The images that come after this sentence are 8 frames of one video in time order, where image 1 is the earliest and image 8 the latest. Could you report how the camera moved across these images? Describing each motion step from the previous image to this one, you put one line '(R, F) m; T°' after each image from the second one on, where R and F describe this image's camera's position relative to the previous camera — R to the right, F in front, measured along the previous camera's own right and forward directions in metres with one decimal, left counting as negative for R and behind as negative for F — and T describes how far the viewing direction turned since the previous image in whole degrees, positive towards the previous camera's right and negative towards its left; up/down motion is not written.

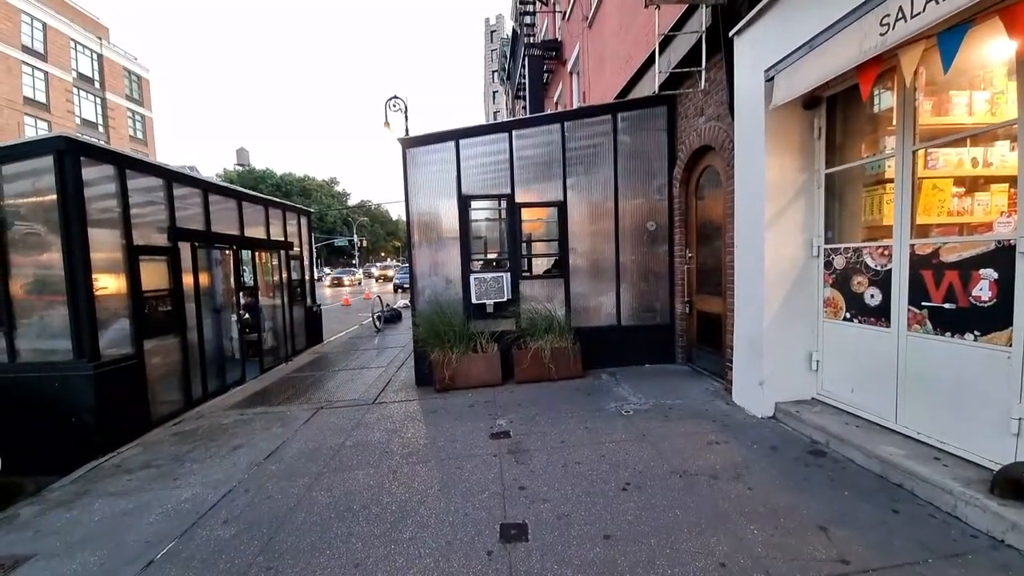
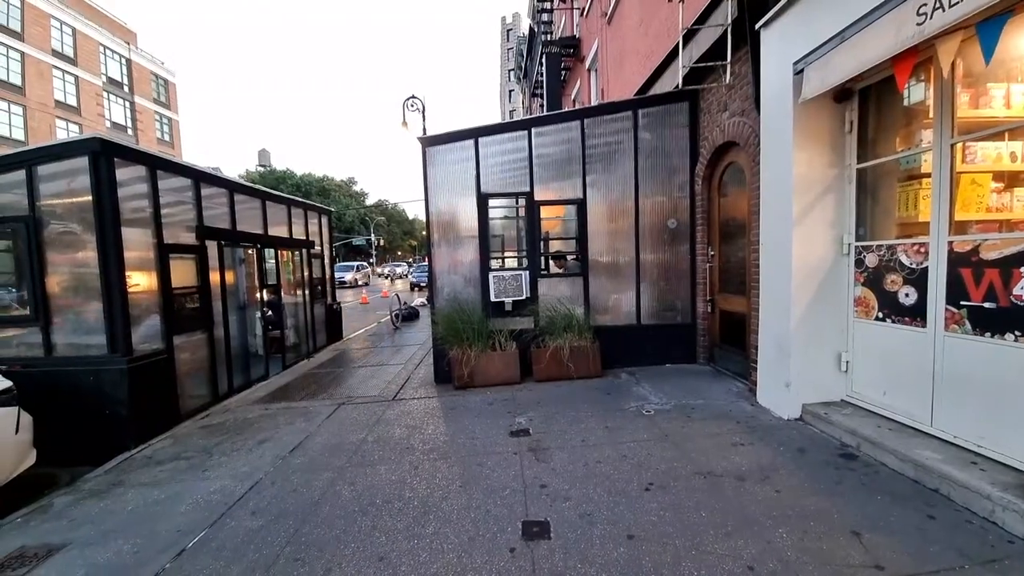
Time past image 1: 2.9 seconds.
(-0.1, 0.0) m; -2°
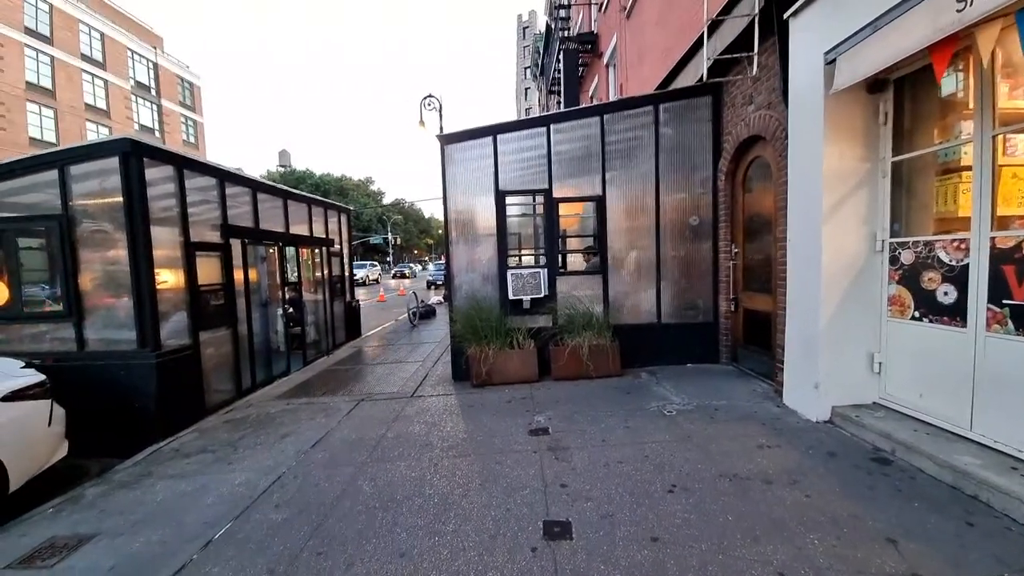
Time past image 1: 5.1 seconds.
(0.0, 0.0) m; -2°
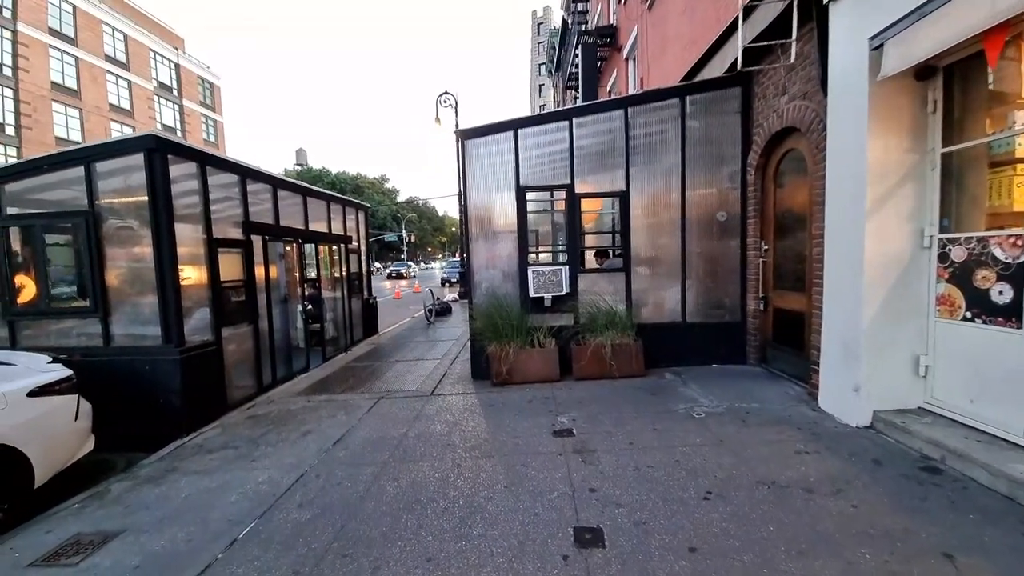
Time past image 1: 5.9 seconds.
(-0.1, +0.1) m; -2°
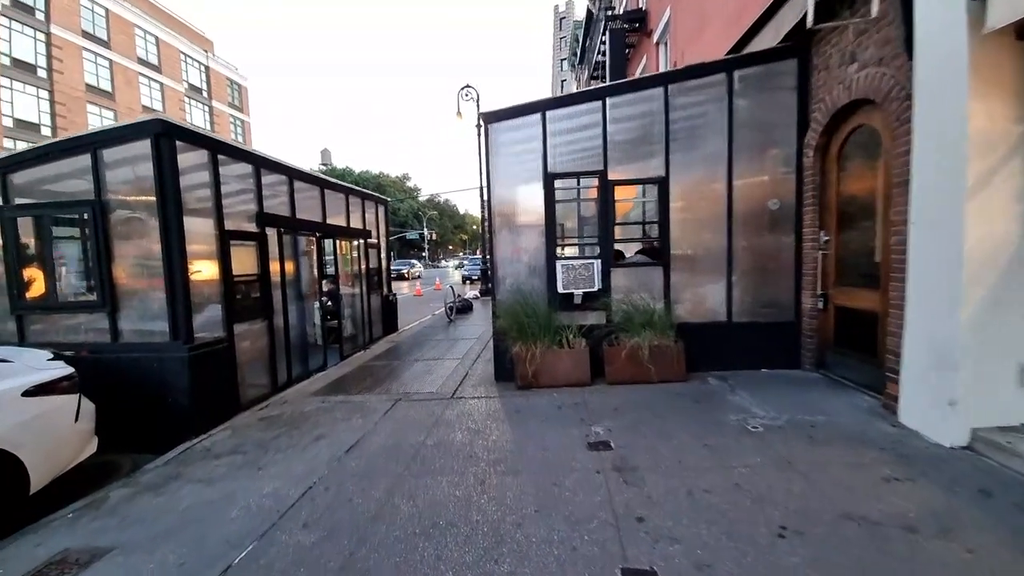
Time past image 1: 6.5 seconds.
(-0.1, +0.5) m; -3°
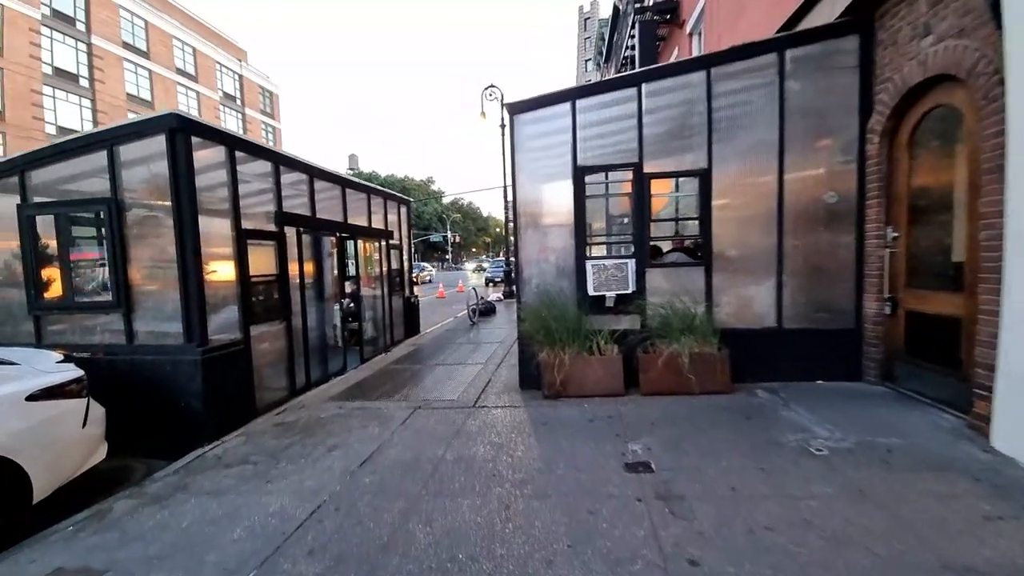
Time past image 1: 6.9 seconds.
(0.0, +0.4) m; -3°
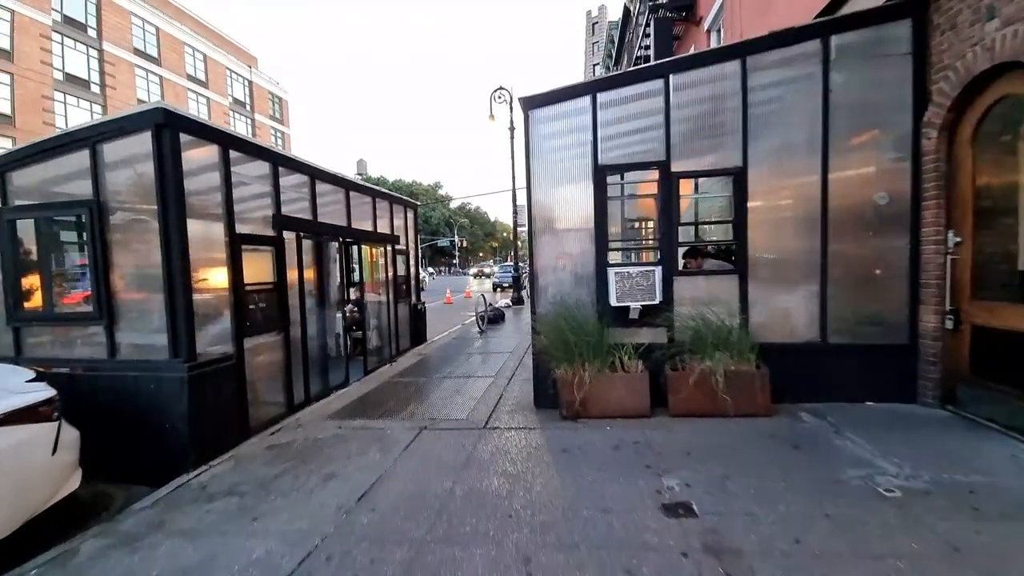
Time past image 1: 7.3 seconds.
(-0.1, +0.4) m; -1°
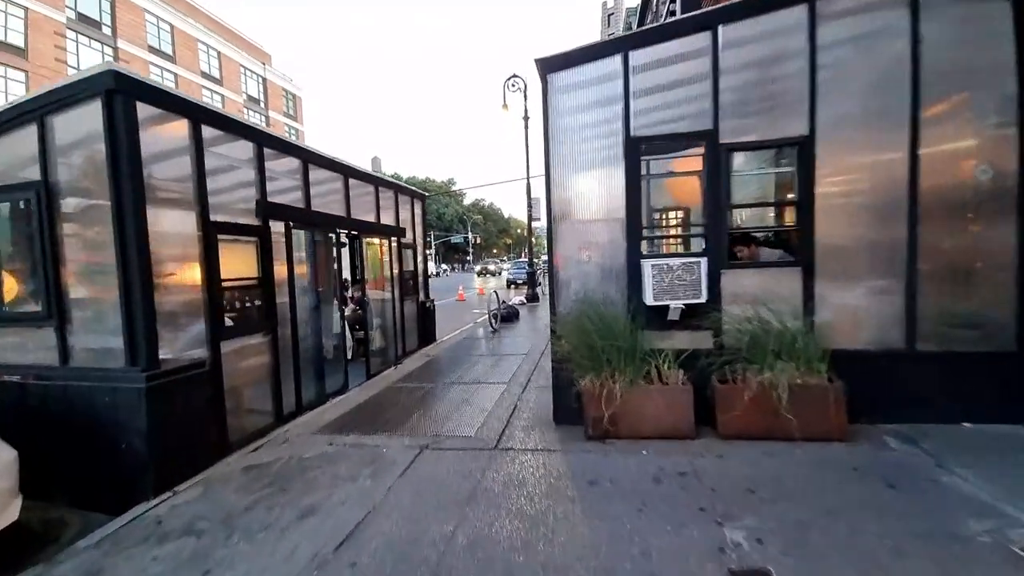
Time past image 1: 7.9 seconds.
(0.0, +0.7) m; -2°
